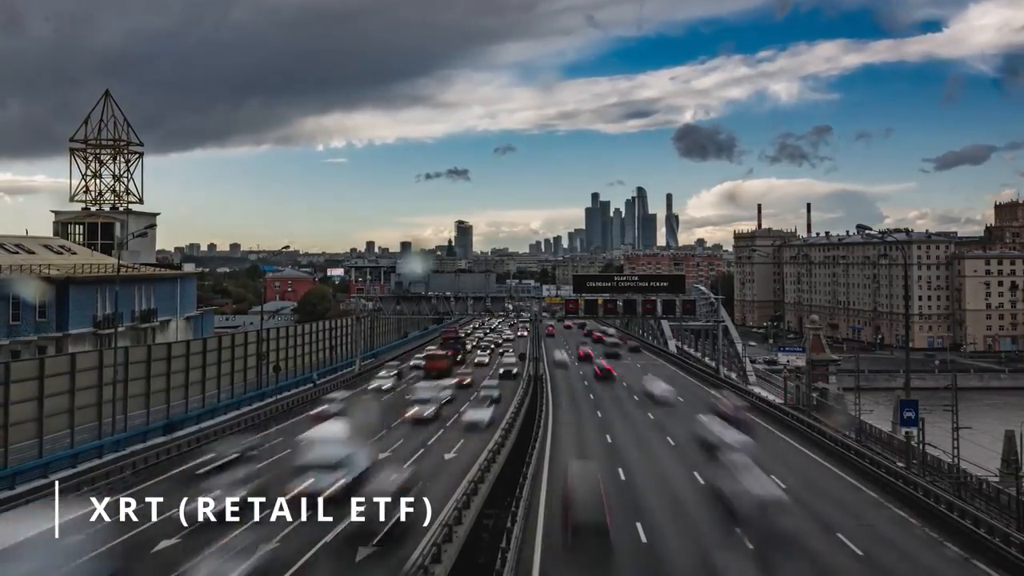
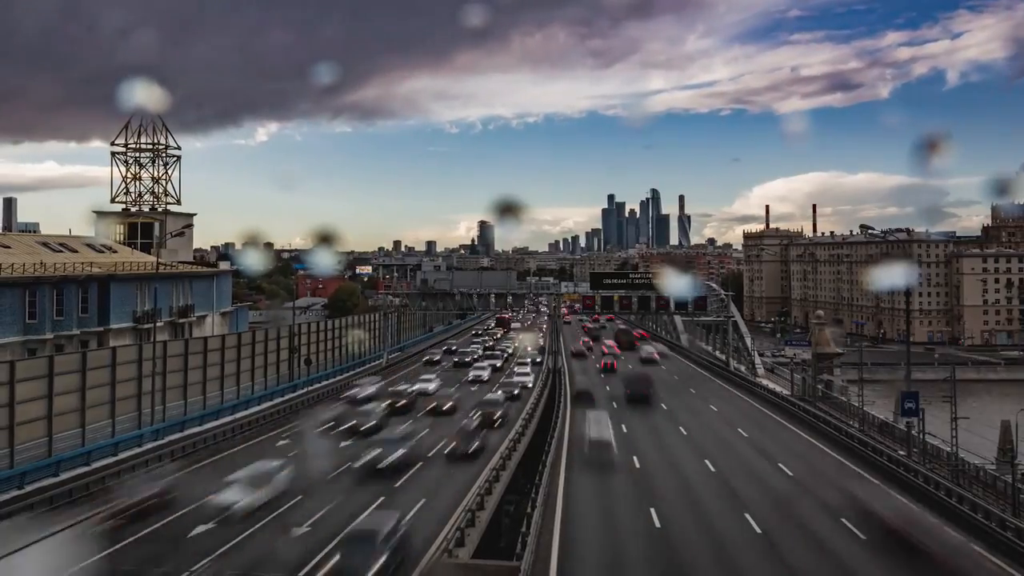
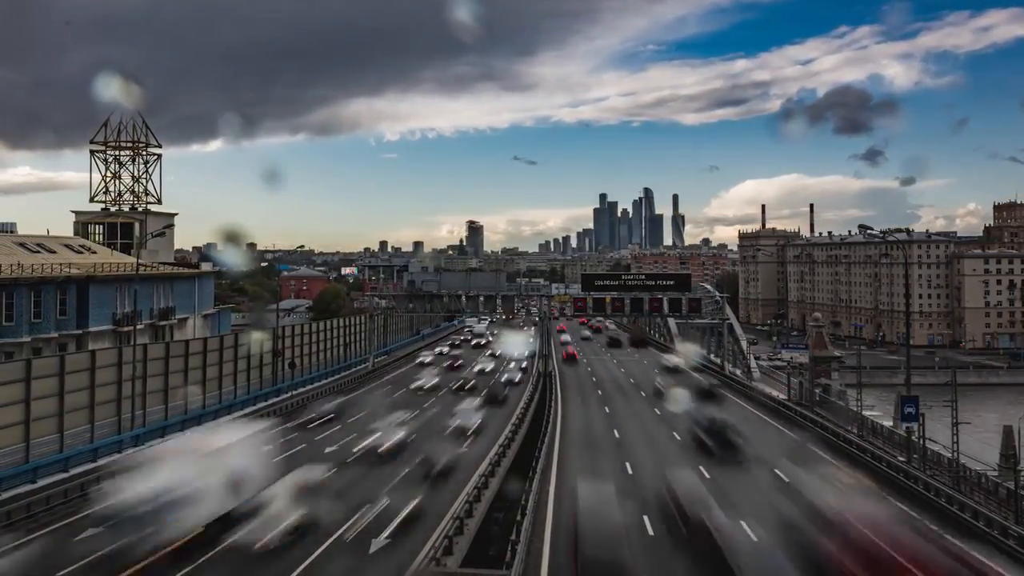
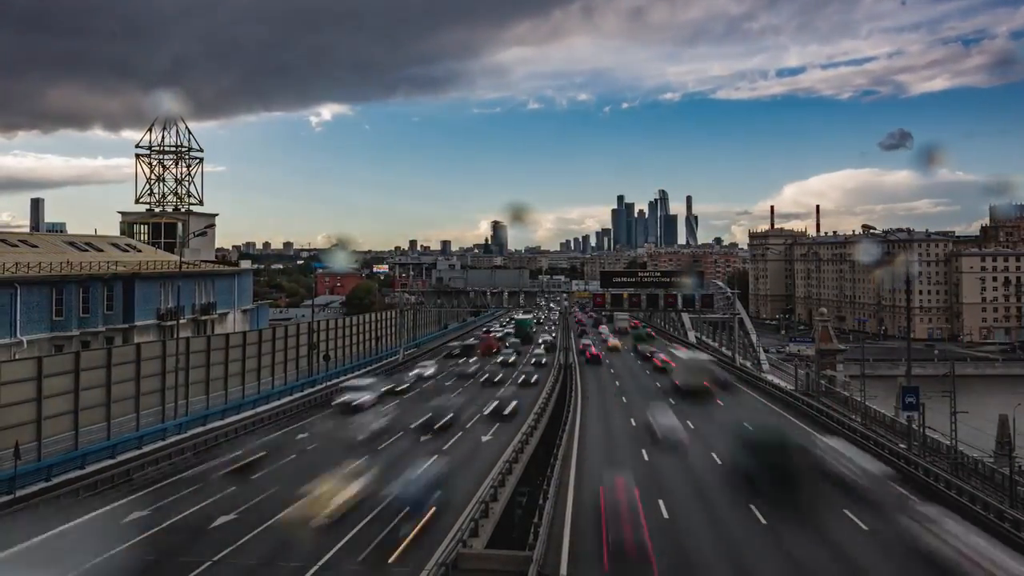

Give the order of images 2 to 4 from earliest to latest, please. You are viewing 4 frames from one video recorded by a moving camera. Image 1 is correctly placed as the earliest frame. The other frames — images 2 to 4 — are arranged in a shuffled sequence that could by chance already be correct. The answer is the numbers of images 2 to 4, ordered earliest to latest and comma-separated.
3, 2, 4
